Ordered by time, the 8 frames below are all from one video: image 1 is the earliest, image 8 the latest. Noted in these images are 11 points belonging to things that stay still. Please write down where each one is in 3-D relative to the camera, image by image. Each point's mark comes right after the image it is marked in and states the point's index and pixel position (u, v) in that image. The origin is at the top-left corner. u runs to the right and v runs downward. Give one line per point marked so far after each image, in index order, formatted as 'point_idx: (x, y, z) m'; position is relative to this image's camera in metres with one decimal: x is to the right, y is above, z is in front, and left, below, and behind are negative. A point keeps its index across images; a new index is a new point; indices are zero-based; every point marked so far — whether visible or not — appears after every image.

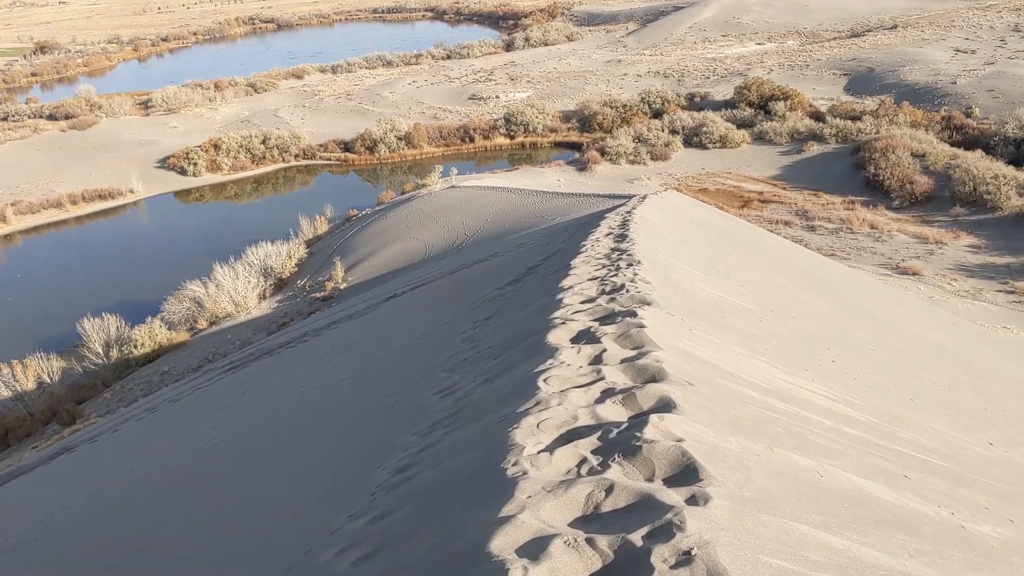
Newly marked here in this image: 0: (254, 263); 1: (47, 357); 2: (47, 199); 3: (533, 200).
0: (-4.4, +0.4, +10.0) m
1: (-6.6, -1.1, +8.4) m
2: (-9.7, +1.9, +12.4) m
3: (+0.3, +1.5, +10.1) m
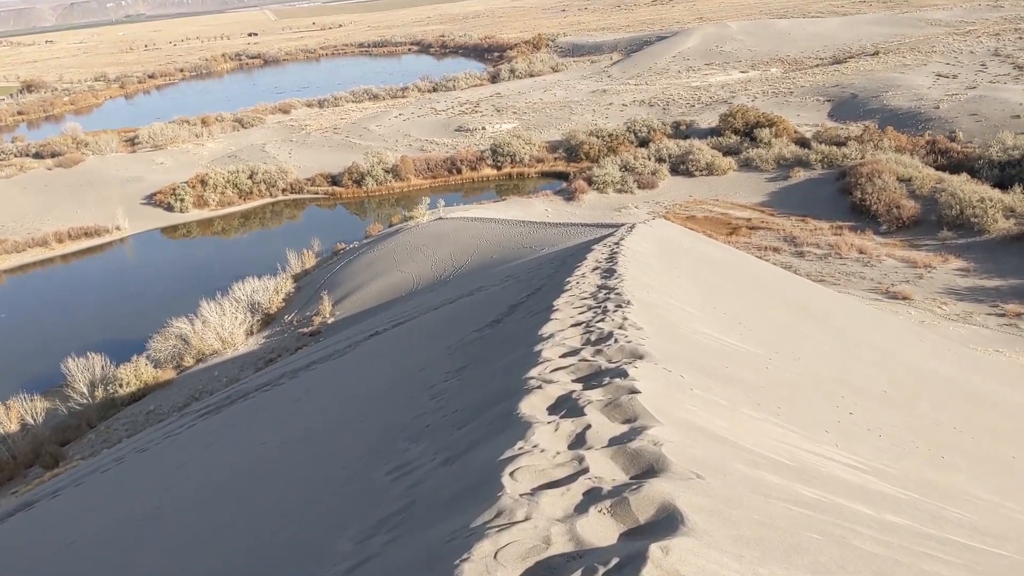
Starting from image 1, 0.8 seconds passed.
0: (-4.5, -0.2, +10.0) m
1: (-6.7, -1.7, +8.3) m
2: (-9.9, +1.2, +12.3) m
3: (+0.1, +1.0, +10.1) m
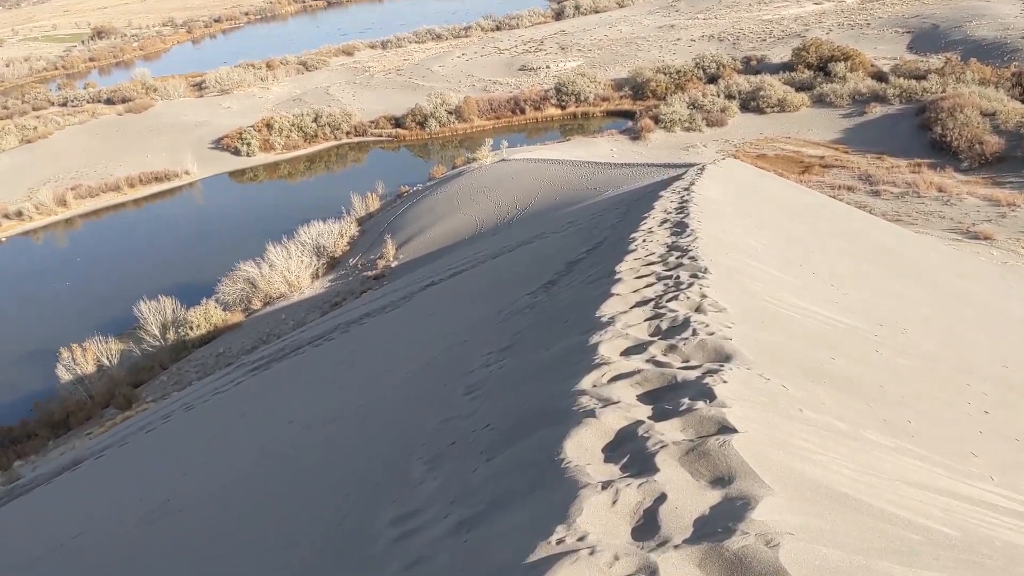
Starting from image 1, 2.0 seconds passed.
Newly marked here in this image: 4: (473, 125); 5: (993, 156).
0: (-3.5, +0.8, +10.1) m
1: (-5.8, -0.7, +8.5) m
2: (-8.8, +2.2, +12.6) m
3: (+1.2, +1.9, +10.0) m
4: (-1.2, +3.9, +14.6) m
5: (+7.3, +2.0, +9.1) m
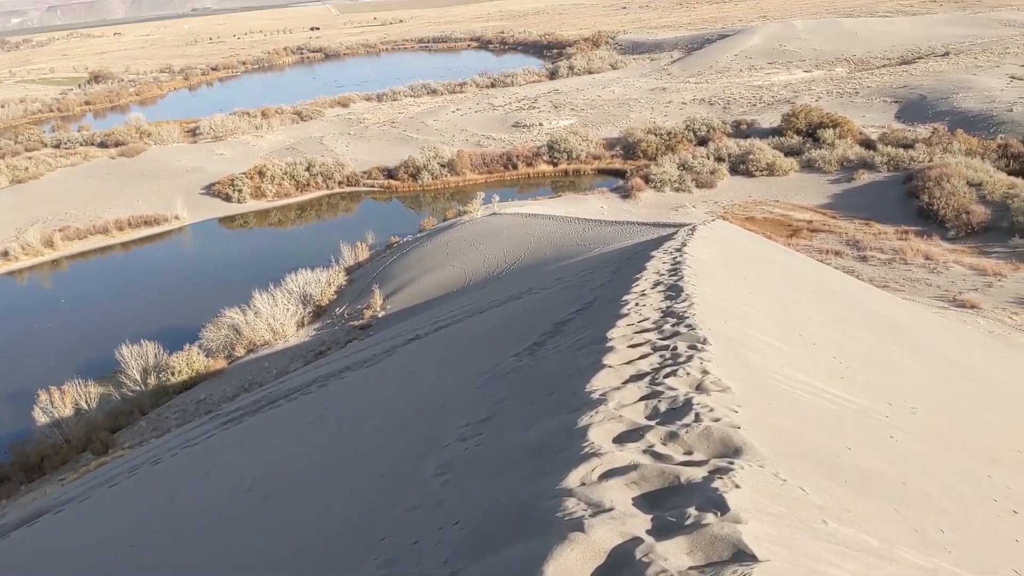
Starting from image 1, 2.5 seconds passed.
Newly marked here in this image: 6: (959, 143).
0: (-3.7, 0.0, +10.0) m
1: (-6.0, -1.4, +8.4) m
2: (-9.0, +1.4, +12.6) m
3: (+1.0, +1.0, +10.0) m
4: (-1.4, +2.8, +14.6) m
5: (+7.2, +1.0, +9.1) m
6: (+8.7, +2.9, +11.7) m
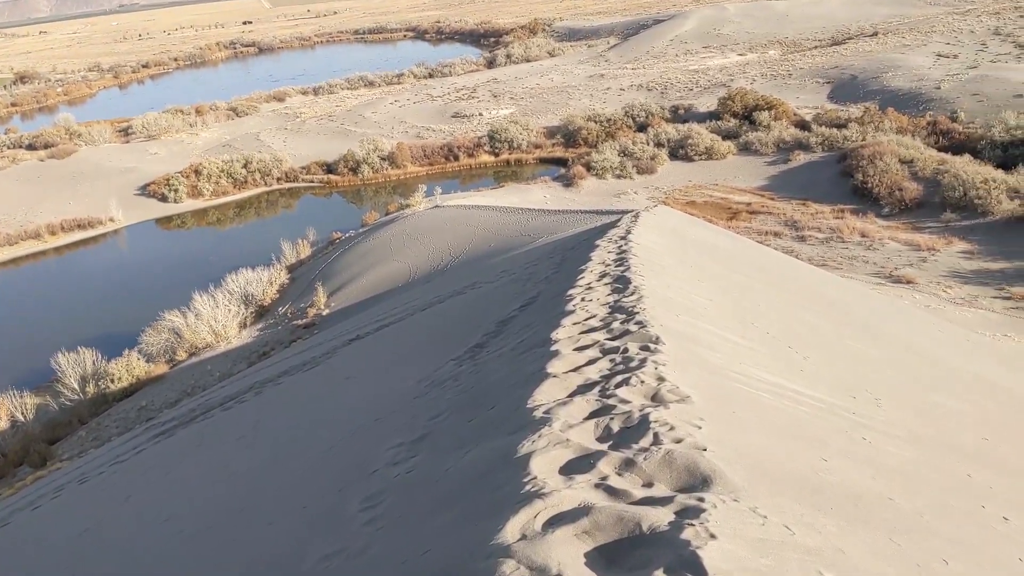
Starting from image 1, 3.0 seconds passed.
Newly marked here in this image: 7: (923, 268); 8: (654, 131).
0: (-4.6, 0.0, +9.9) m
1: (-6.8, -1.5, +8.2) m
2: (-10.0, +1.3, +12.3) m
3: (+0.1, +1.2, +10.0) m
4: (-2.5, +3.0, +14.5) m
5: (+6.3, +1.4, +9.3) m
6: (+7.7, +3.4, +11.9) m
7: (+5.4, +0.2, +7.9) m
8: (+3.3, +3.6, +13.5) m
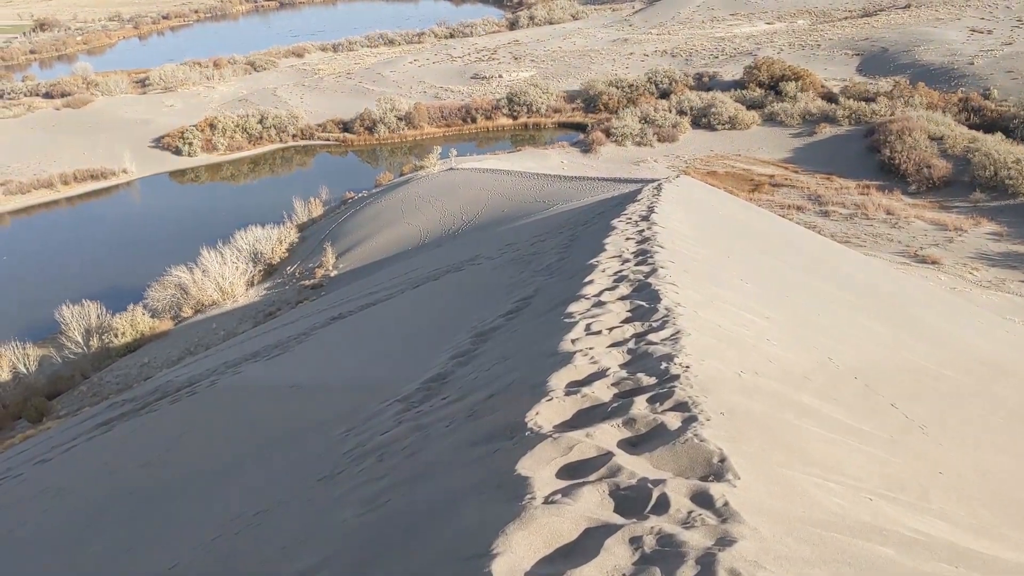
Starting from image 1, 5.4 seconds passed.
0: (-4.3, +0.7, +9.8) m
1: (-6.6, -0.7, +8.1) m
2: (-9.7, +2.2, +12.2) m
3: (+0.4, +1.7, +9.8) m
4: (-2.1, +3.5, +14.4) m
5: (+6.5, +1.7, +9.1) m
6: (+8.0, +3.6, +11.7) m
7: (+5.6, +0.6, +7.6) m
8: (+3.7, +4.0, +13.3) m
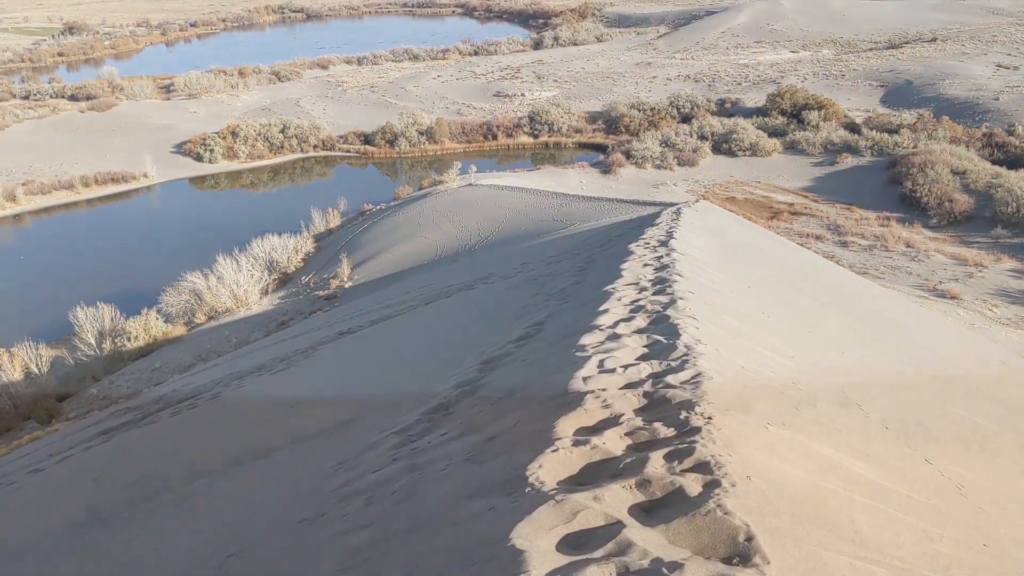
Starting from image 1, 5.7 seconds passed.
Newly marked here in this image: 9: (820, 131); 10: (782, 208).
0: (-4.1, +0.5, +9.8) m
1: (-6.4, -0.7, +8.1) m
2: (-9.3, +2.2, +12.3) m
3: (+0.6, +1.4, +9.8) m
4: (-1.7, +3.3, +14.5) m
5: (+6.8, +1.1, +9.0) m
6: (+8.4, +3.0, +11.6) m
7: (+5.8, +0.1, +7.6) m
8: (+4.1, +3.5, +13.3) m
9: (+6.4, +3.2, +12.5) m
10: (+4.4, +1.3, +9.8) m
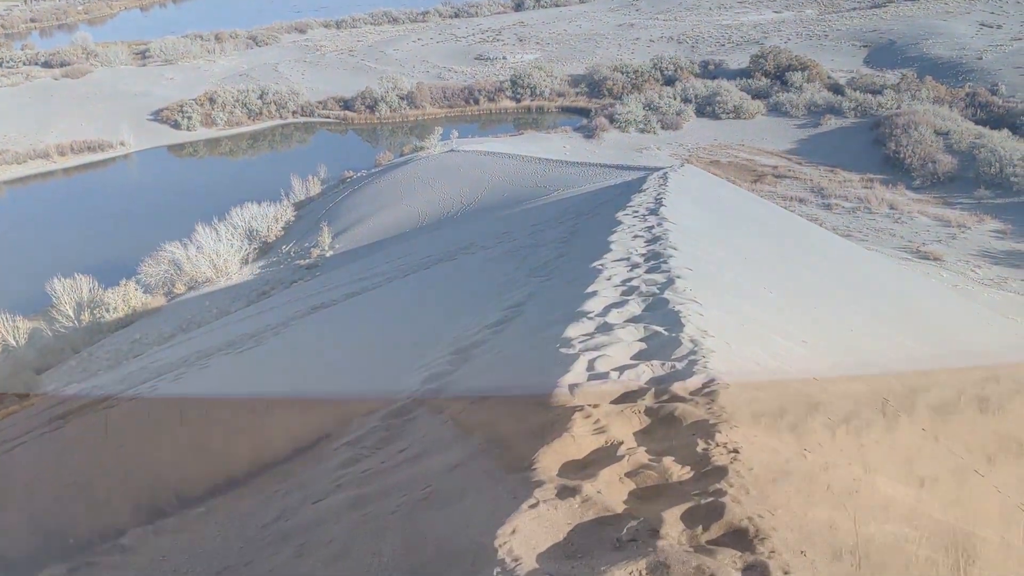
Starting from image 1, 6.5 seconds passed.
0: (-4.4, +1.0, +9.7) m
1: (-6.7, -0.3, +8.0) m
2: (-9.6, +2.7, +12.1) m
3: (+0.4, +2.0, +9.7) m
4: (-2.1, +3.9, +14.3) m
5: (+6.5, +1.7, +9.0) m
6: (+8.1, +3.6, +11.6) m
7: (+5.6, +0.7, +7.6) m
8: (+3.8, +4.1, +13.2) m
9: (+6.1, +3.8, +12.4) m
10: (+4.2, +1.9, +9.7) m
